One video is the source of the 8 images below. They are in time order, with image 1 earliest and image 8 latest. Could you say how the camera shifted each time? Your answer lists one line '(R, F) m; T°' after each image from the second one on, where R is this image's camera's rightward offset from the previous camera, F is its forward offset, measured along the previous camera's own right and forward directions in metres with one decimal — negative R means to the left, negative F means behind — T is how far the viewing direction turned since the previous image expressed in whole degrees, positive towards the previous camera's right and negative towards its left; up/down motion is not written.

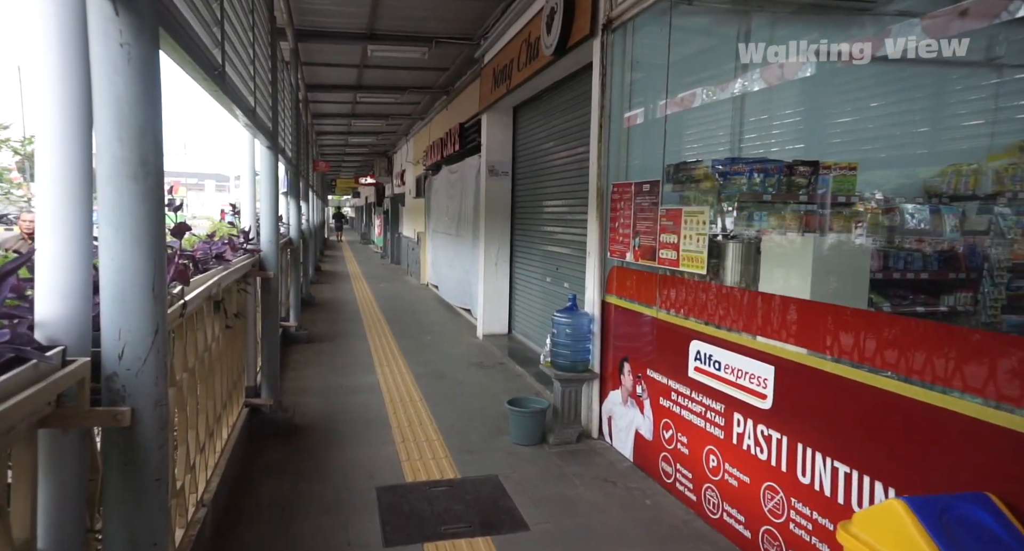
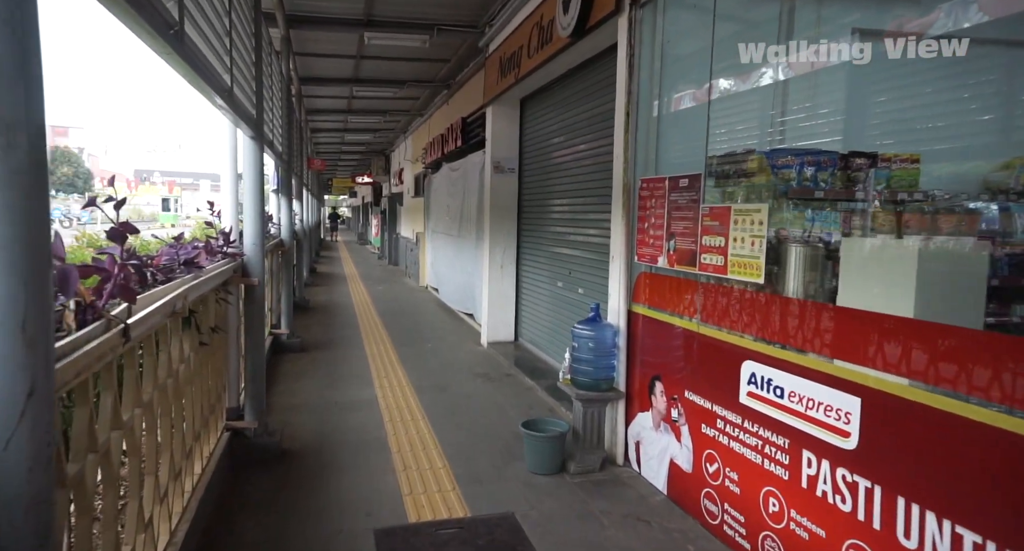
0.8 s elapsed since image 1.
(-0.1, +0.4) m; 0°
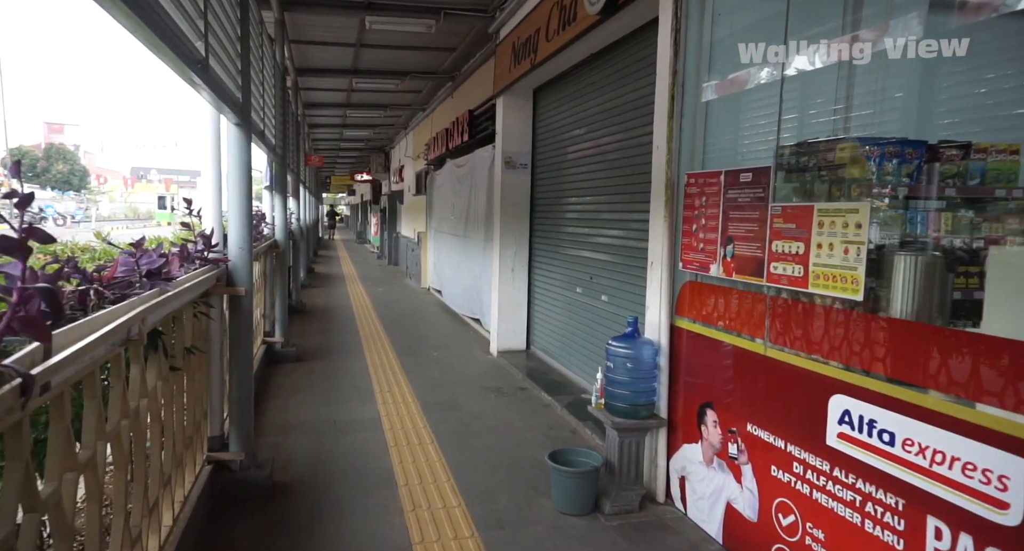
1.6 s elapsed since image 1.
(-0.1, +0.5) m; 0°
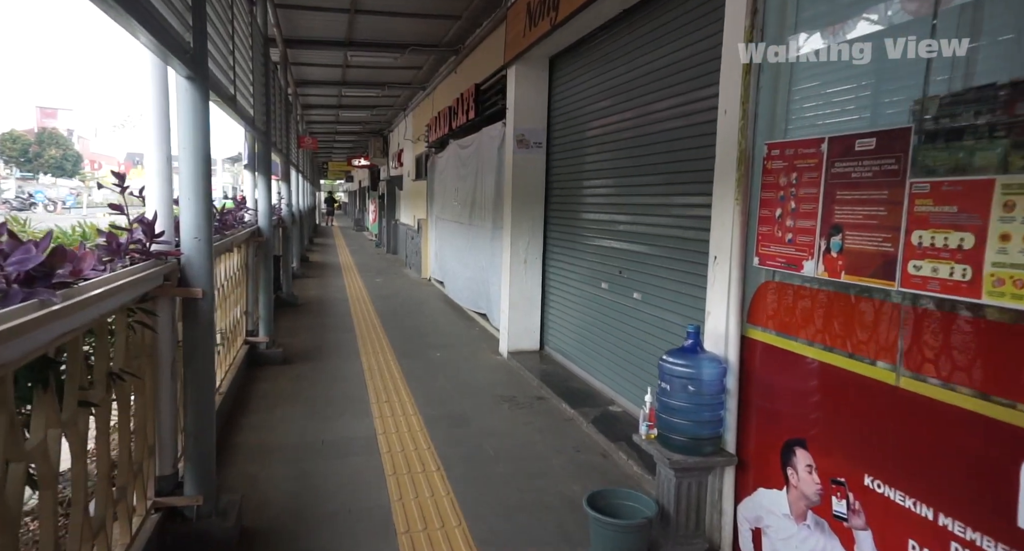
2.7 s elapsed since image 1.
(-0.1, +0.7) m; 0°
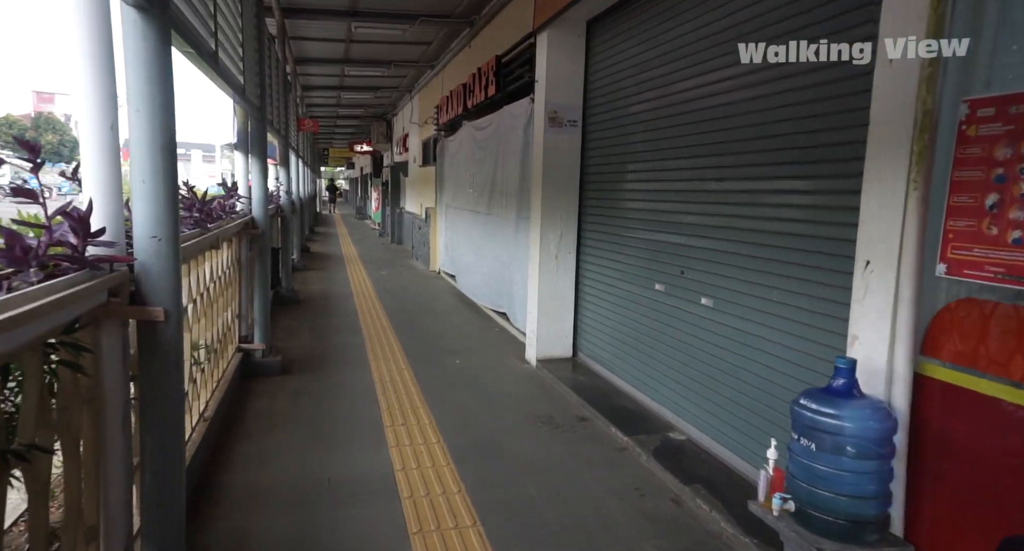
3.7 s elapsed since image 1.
(-0.2, +0.7) m; 0°
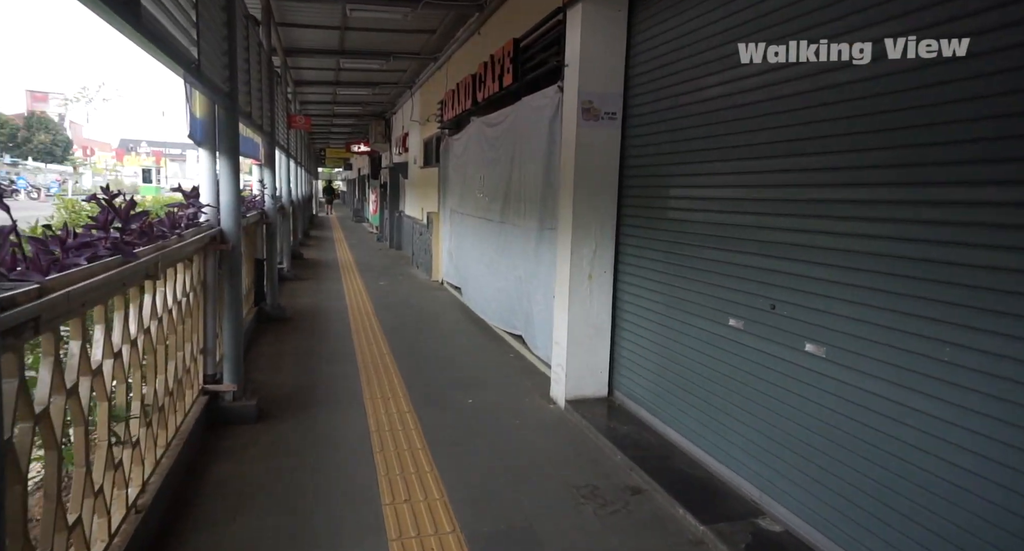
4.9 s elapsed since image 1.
(-0.2, +0.9) m; 0°
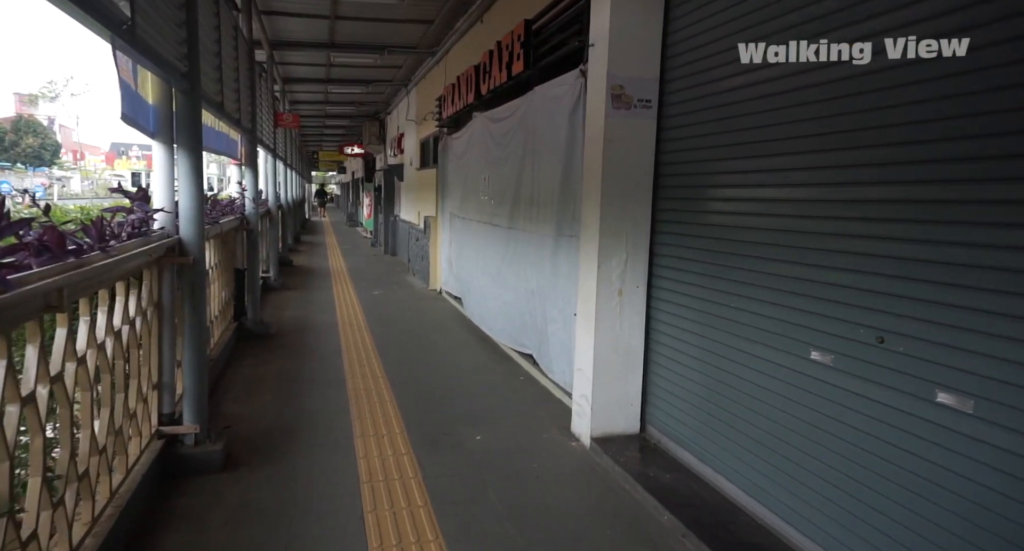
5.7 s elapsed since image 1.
(-0.1, +0.7) m; 0°
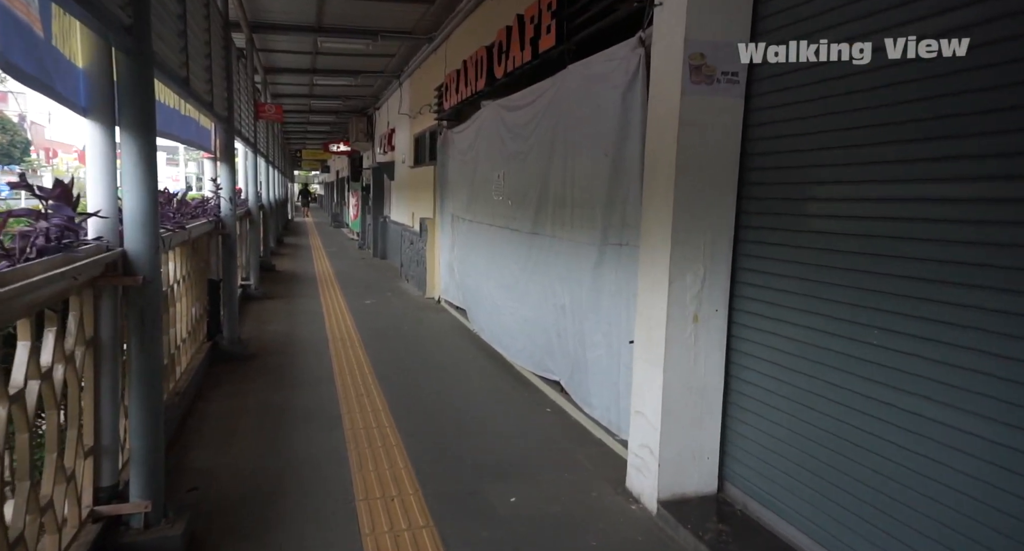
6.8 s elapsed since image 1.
(-0.3, +0.8) m; +1°
